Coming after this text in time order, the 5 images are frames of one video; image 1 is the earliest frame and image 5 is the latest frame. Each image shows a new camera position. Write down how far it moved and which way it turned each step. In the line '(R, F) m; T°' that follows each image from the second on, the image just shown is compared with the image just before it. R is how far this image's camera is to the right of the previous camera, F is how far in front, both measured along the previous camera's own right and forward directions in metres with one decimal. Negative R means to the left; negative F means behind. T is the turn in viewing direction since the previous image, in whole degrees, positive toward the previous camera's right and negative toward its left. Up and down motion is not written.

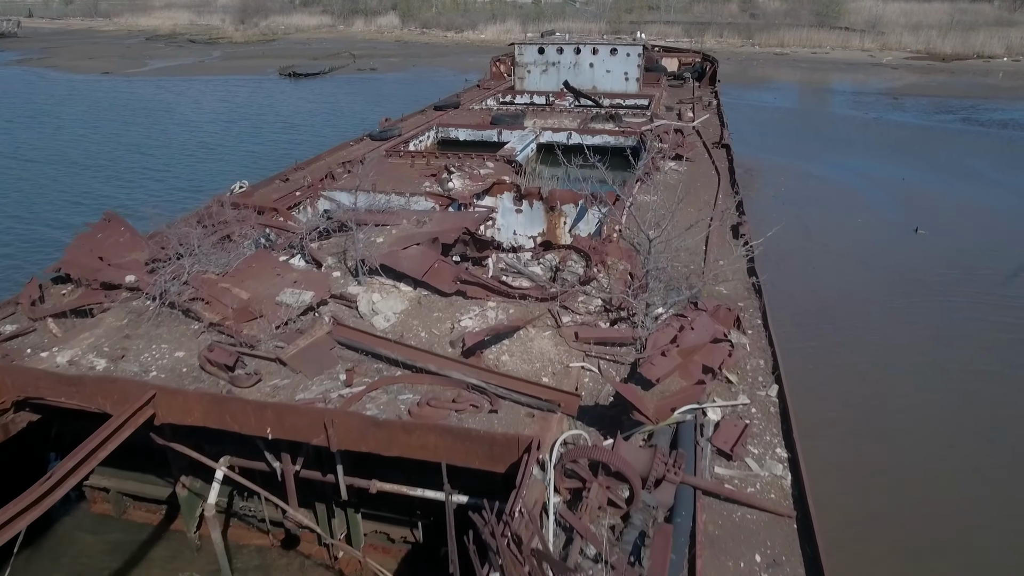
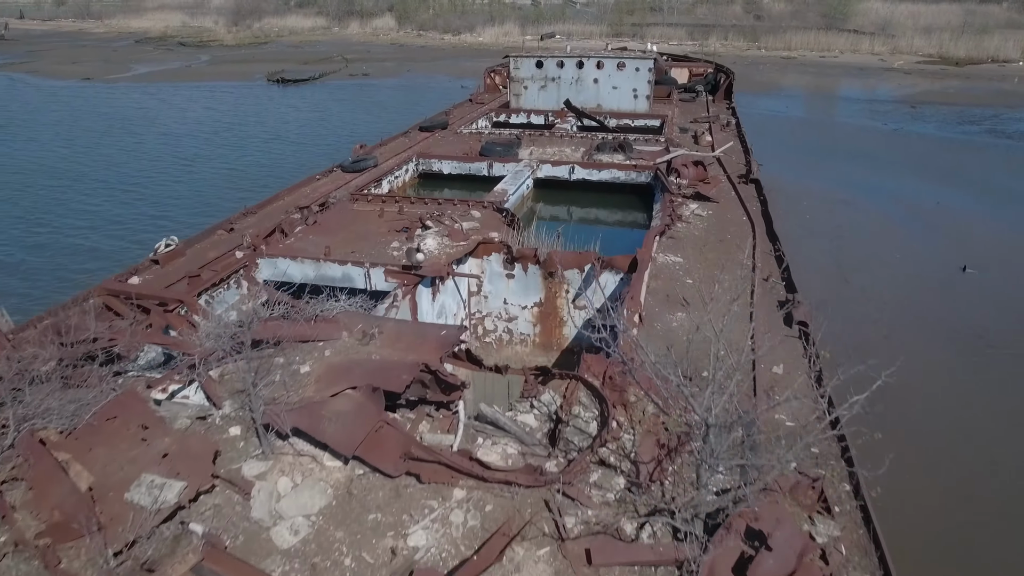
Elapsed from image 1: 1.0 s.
(+0.1, +1.8) m; 0°
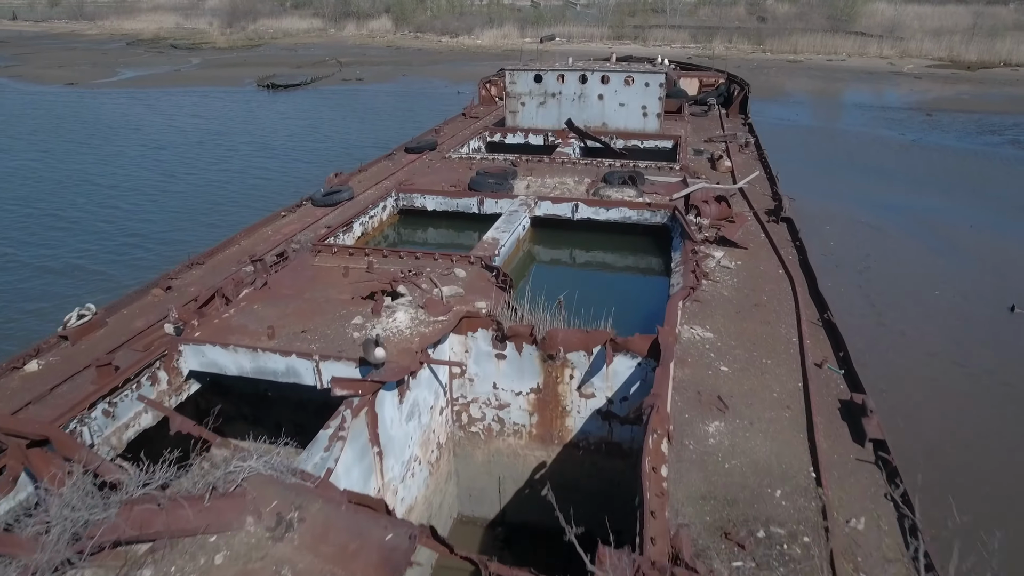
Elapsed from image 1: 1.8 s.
(+0.1, +1.4) m; 0°
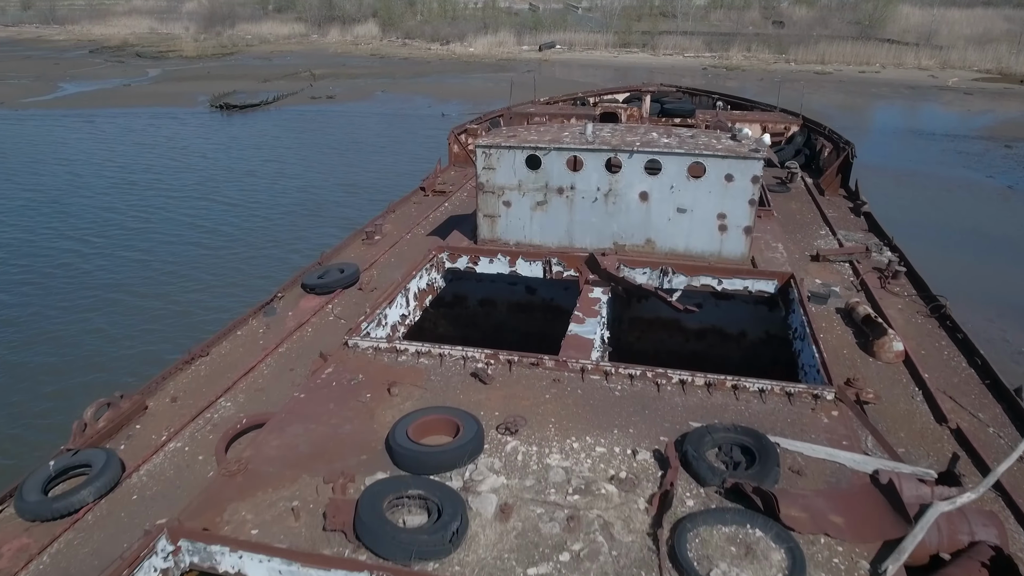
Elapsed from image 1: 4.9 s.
(+0.2, +5.7) m; 0°
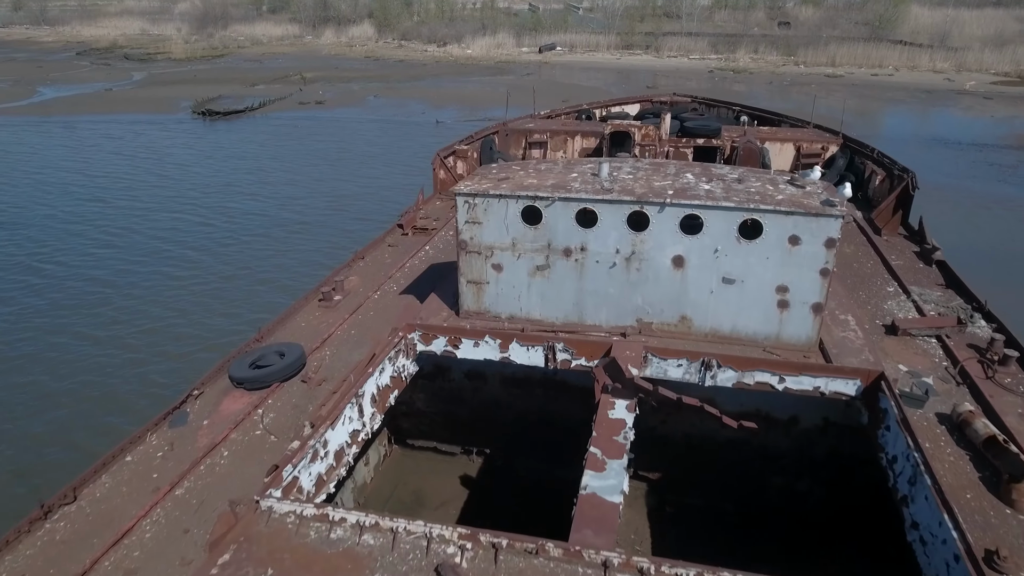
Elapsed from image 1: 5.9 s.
(+0.1, +1.8) m; 0°
